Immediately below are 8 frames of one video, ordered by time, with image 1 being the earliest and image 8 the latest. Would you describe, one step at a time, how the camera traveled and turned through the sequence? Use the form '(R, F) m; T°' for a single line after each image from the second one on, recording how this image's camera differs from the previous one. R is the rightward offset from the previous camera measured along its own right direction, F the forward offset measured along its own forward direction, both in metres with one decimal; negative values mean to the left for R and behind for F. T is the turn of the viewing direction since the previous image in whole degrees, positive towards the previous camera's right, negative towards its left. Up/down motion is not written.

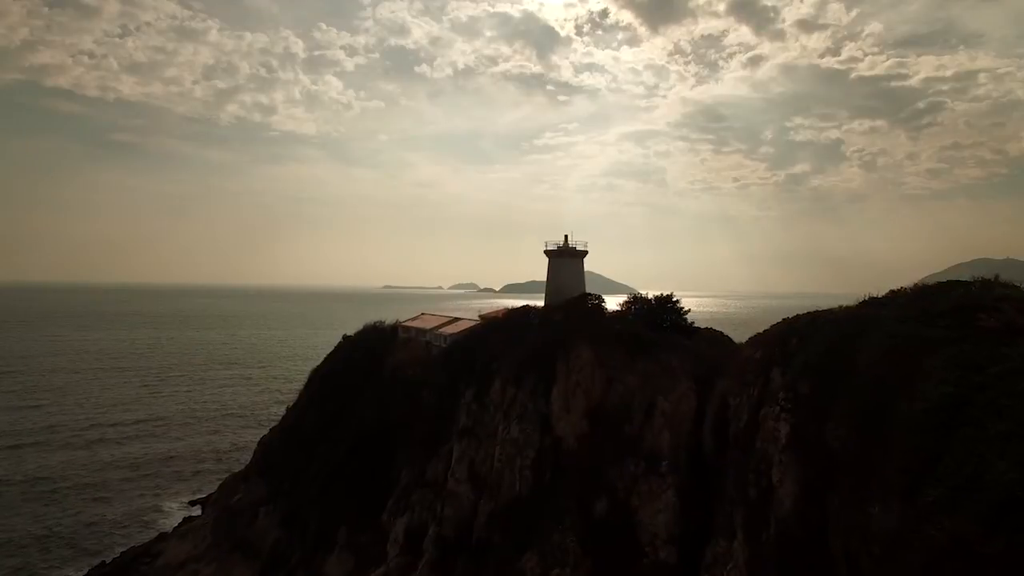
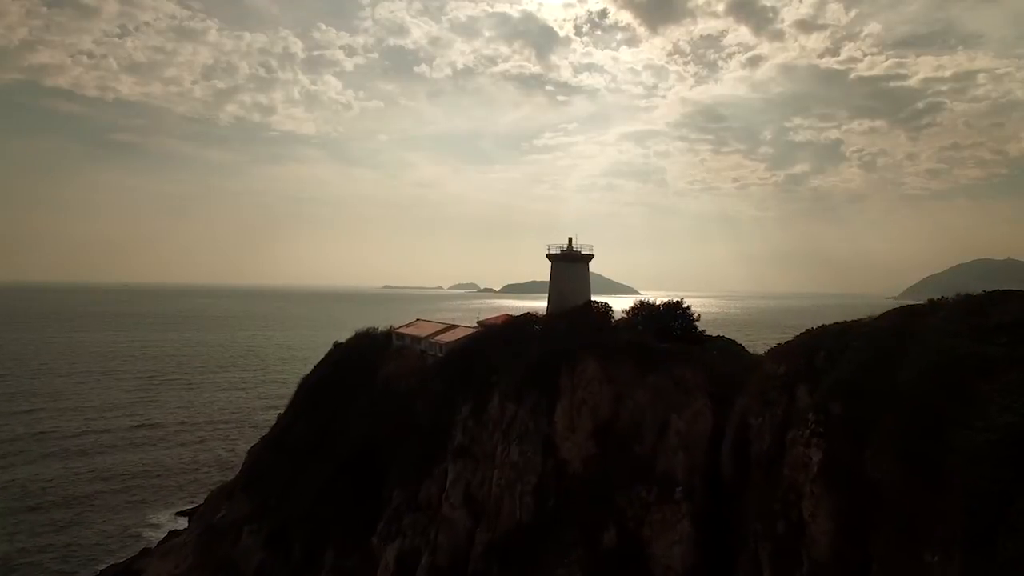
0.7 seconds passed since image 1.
(0.0, +1.9) m; 0°
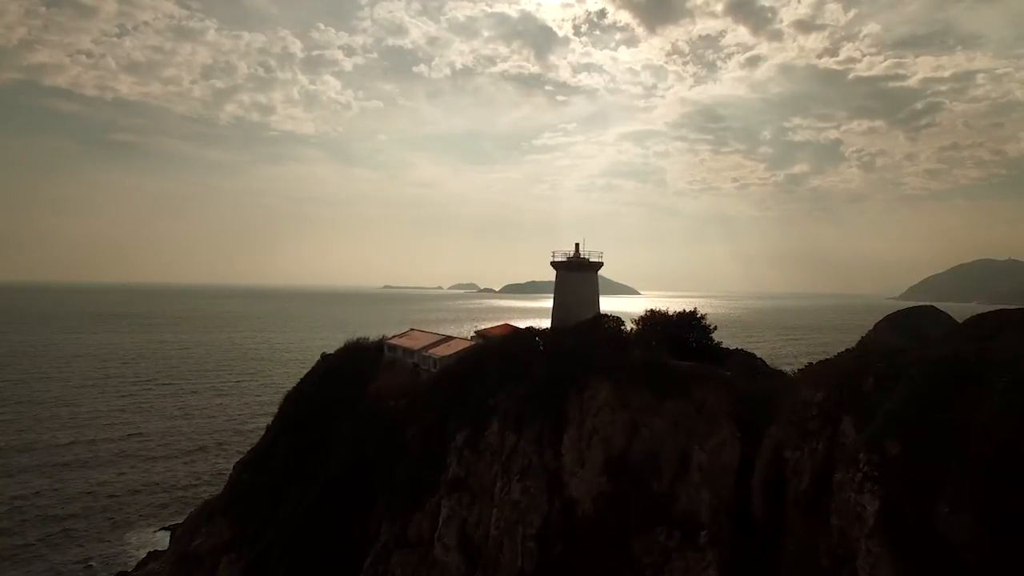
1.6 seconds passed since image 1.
(-0.2, +2.2) m; 0°
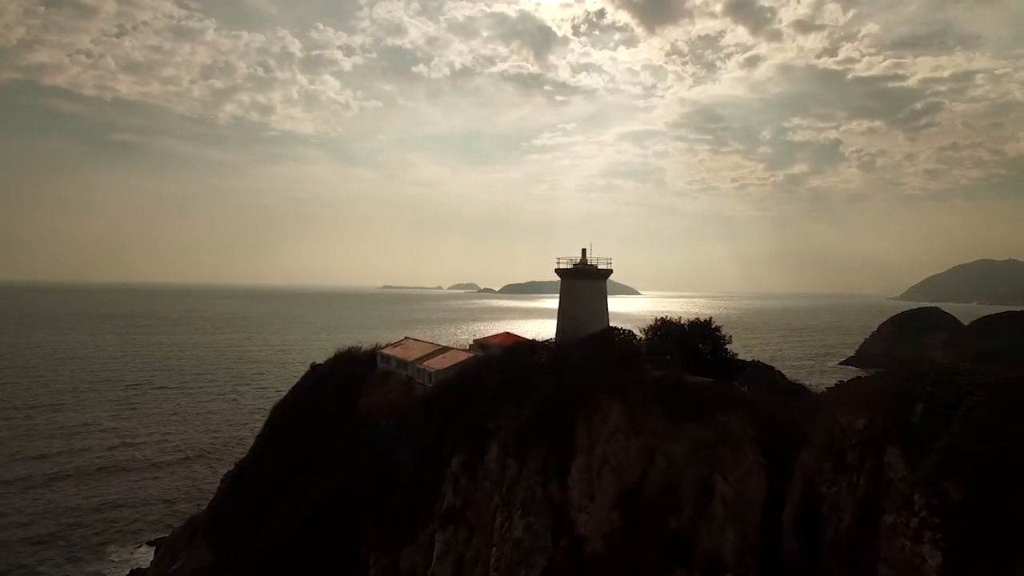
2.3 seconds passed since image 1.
(-0.7, +1.1) m; 0°
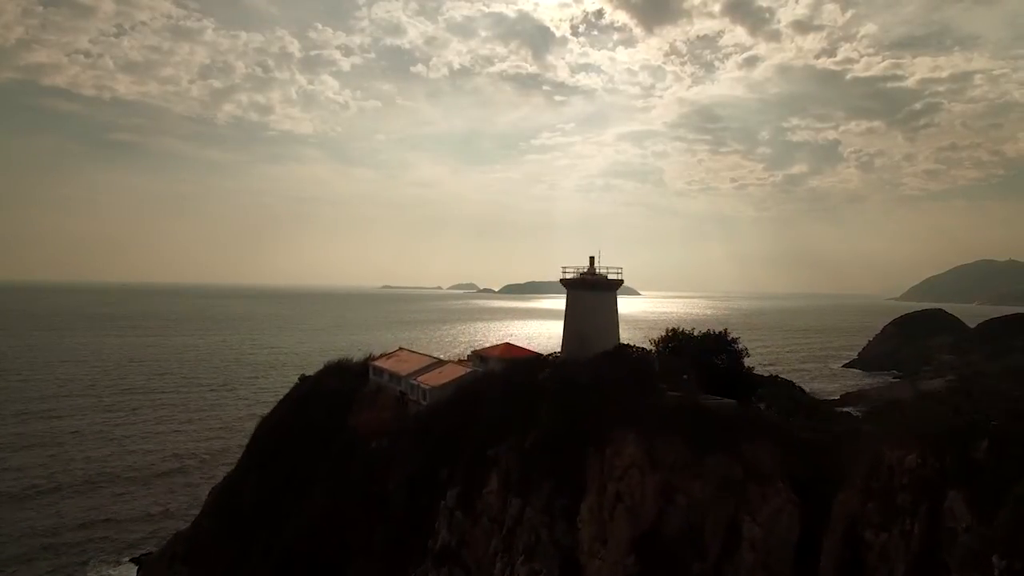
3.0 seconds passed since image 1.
(-1.4, +0.5) m; 0°
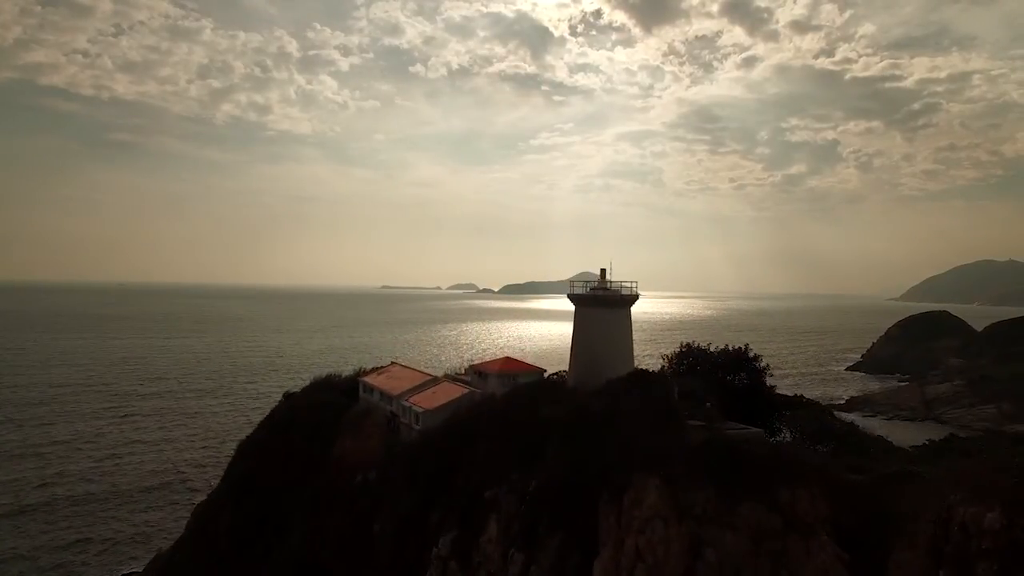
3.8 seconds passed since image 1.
(-1.2, +1.4) m; 0°
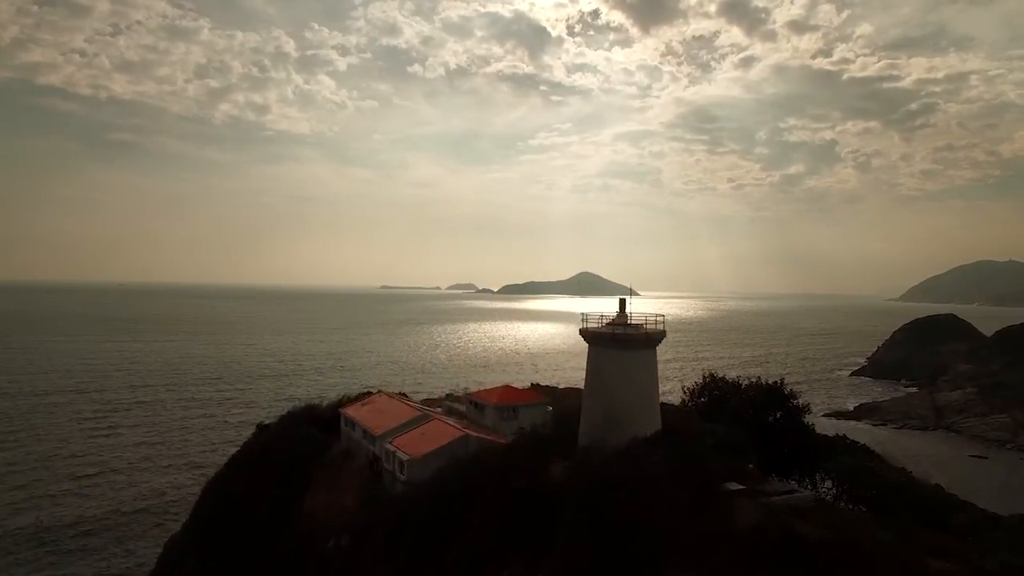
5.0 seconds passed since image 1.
(-0.7, +3.2) m; 0°
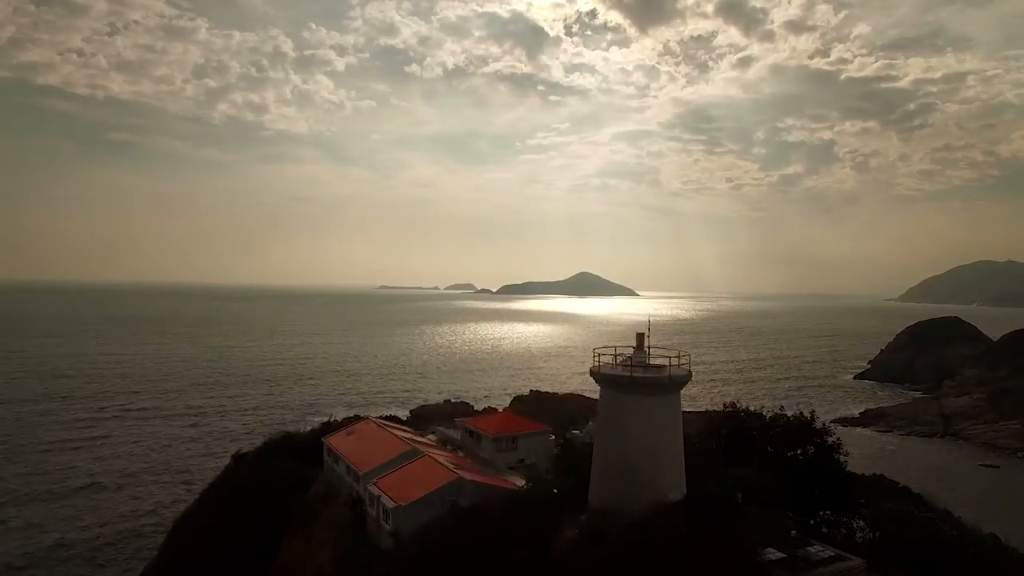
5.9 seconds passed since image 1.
(0.0, +2.9) m; 0°
